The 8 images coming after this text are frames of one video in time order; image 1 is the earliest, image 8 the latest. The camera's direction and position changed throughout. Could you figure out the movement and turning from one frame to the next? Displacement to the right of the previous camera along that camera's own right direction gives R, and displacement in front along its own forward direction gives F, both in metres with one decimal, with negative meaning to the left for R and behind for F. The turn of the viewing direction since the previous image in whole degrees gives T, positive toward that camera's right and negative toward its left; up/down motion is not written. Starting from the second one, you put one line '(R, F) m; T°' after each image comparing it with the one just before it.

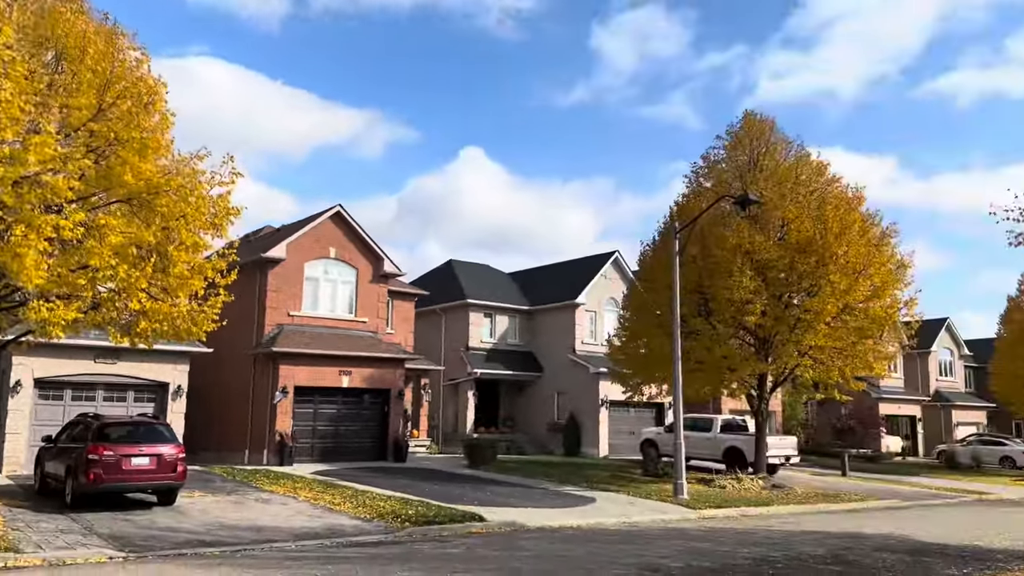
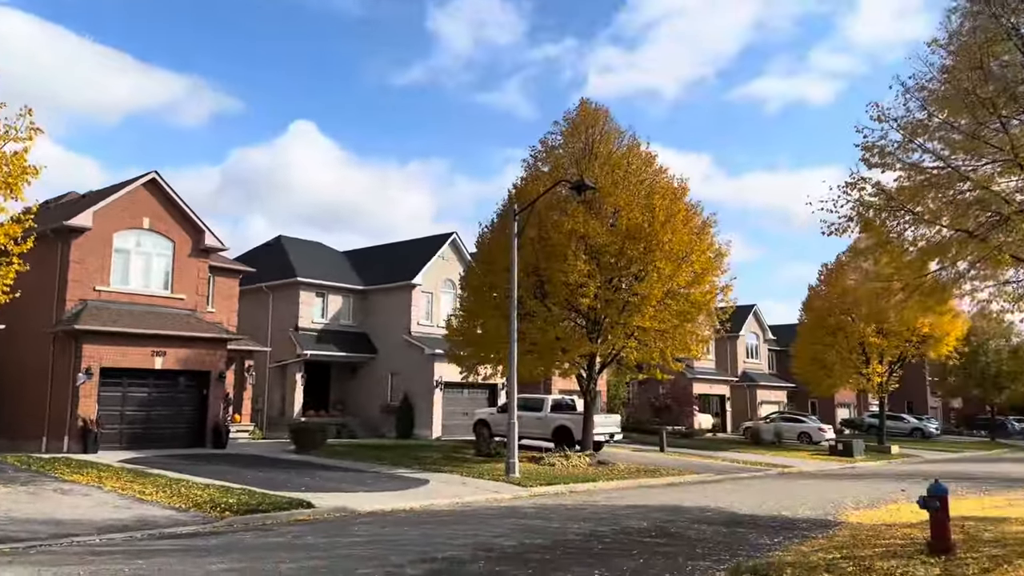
(-0.1, +0.3) m; +12°
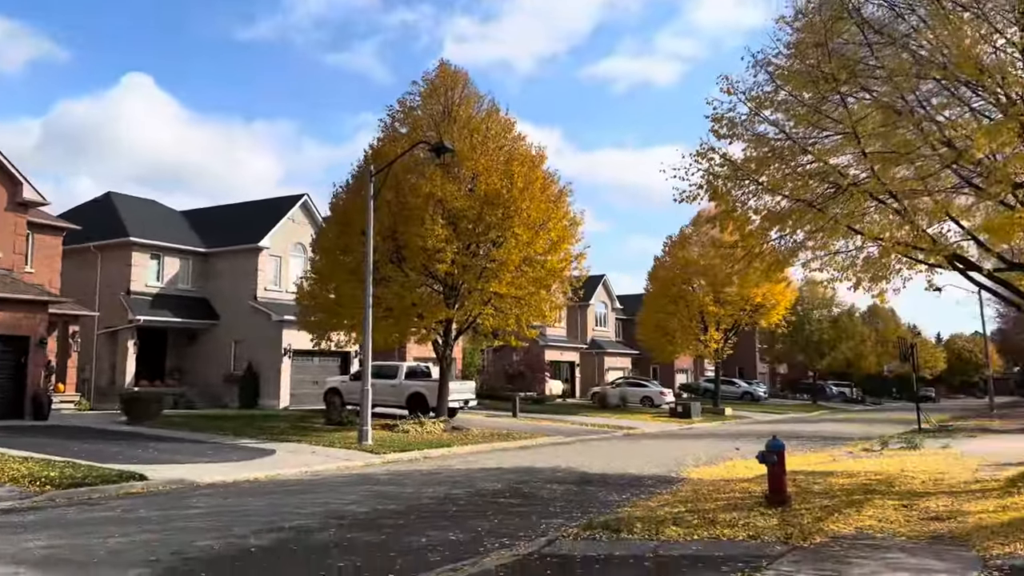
(0.0, +0.2) m; +10°
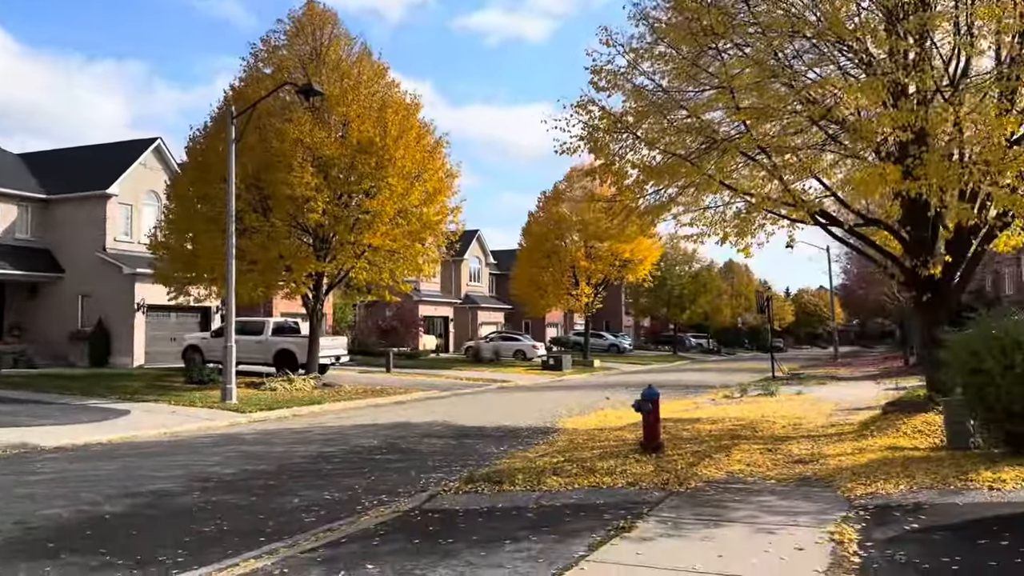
(-0.1, +0.3) m; +9°
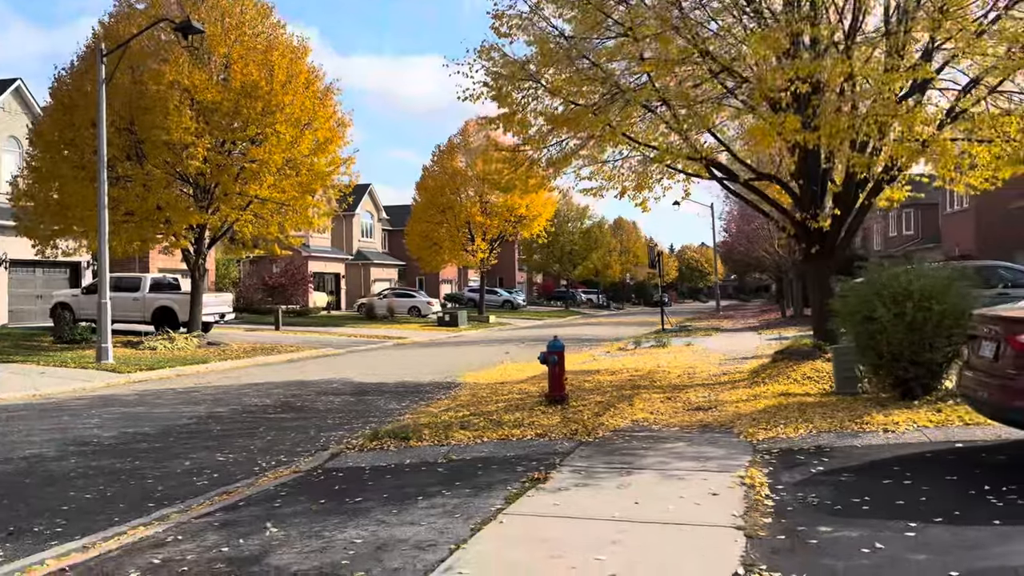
(-0.1, +0.3) m; +8°
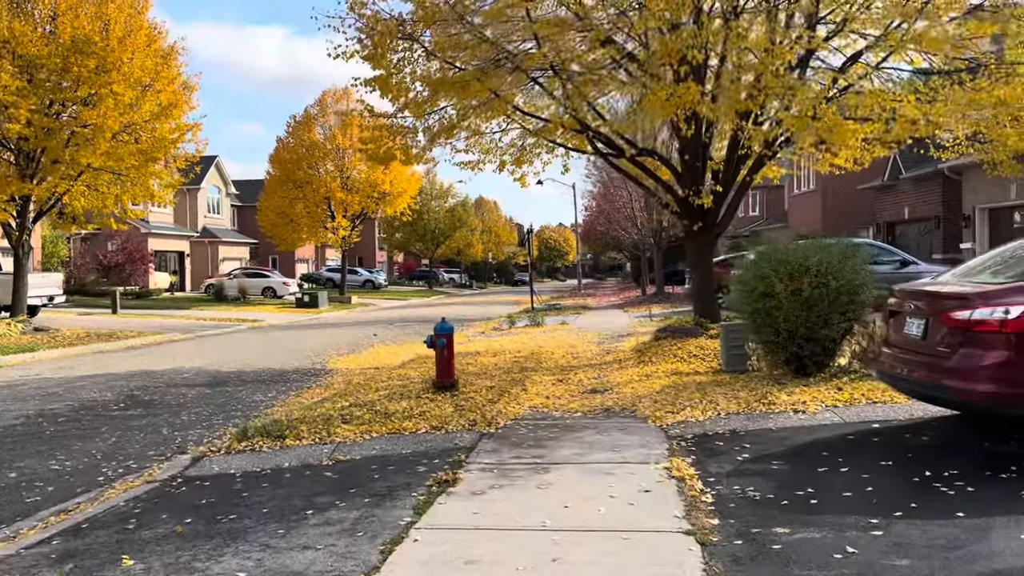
(-0.3, +0.7) m; +10°
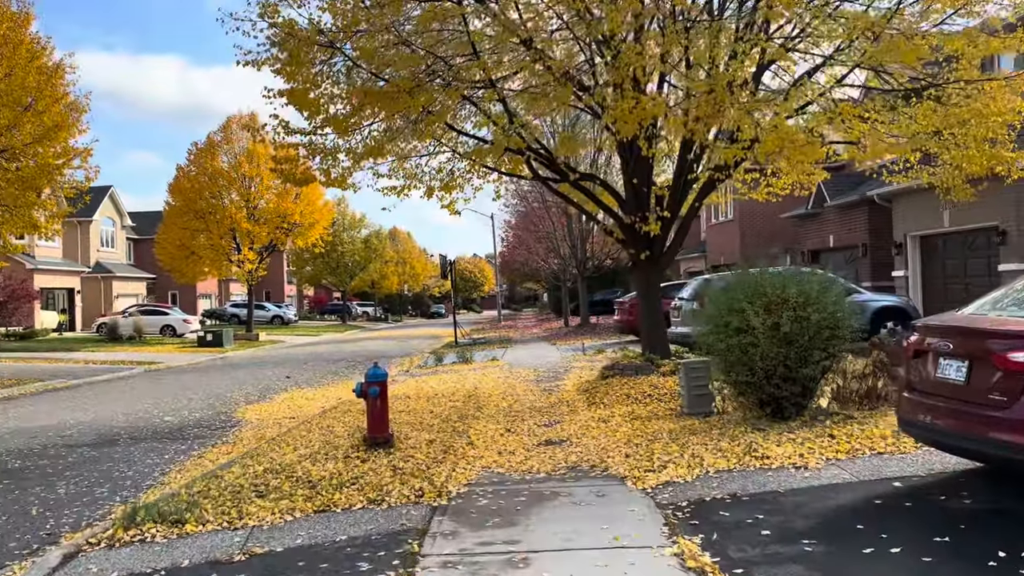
(-0.3, +1.0) m; +6°
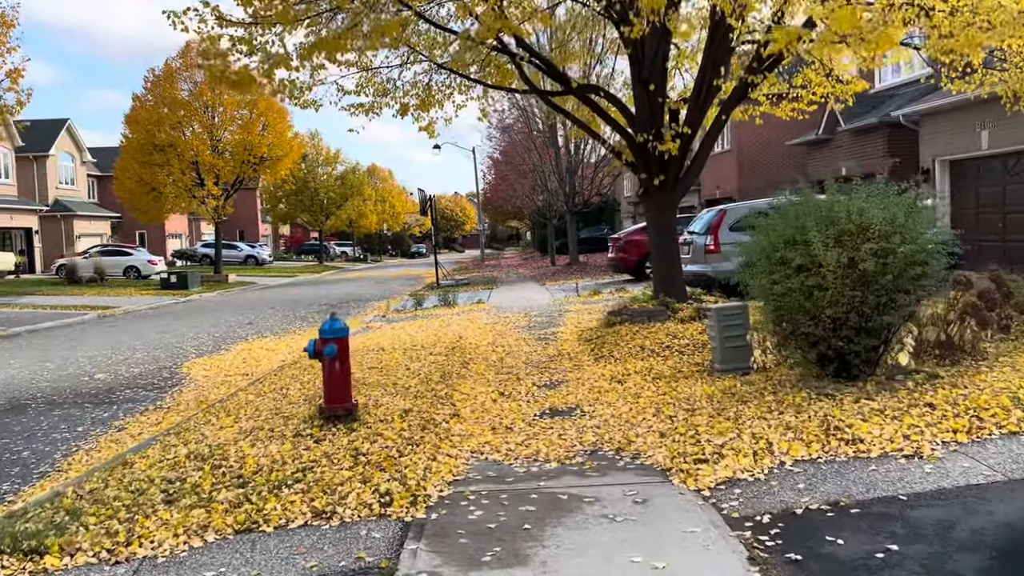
(-0.1, +1.6) m; +1°
